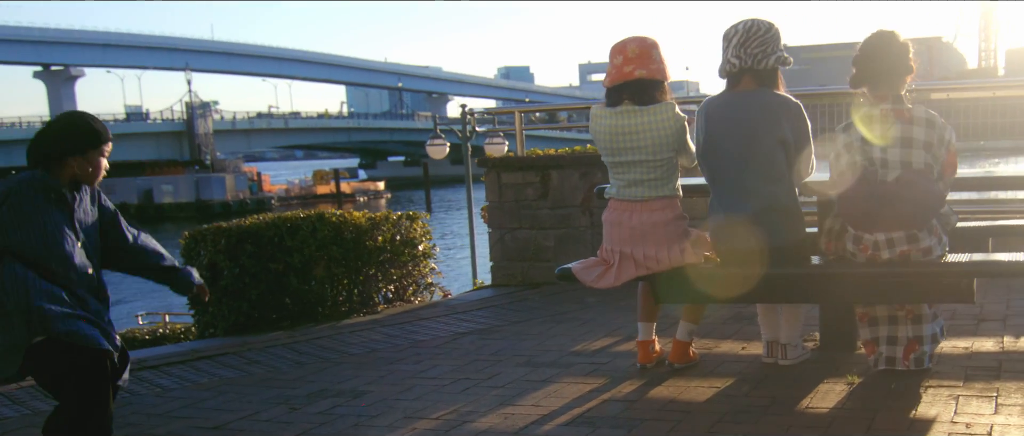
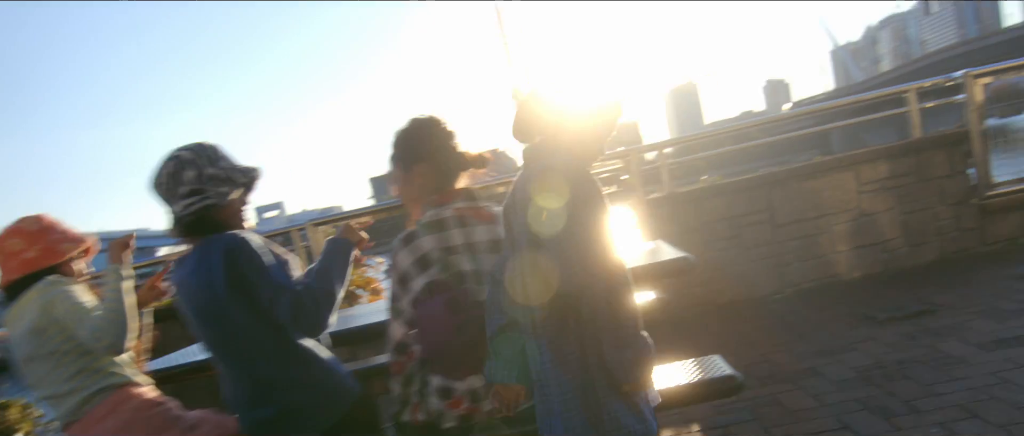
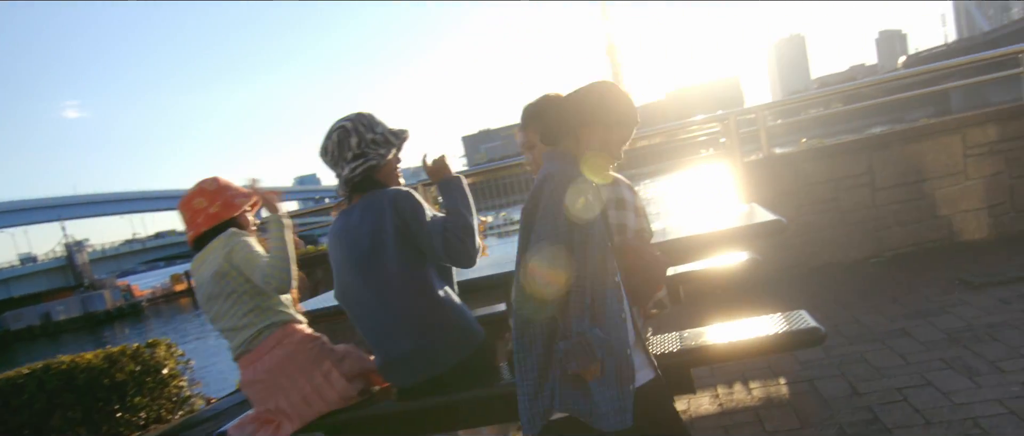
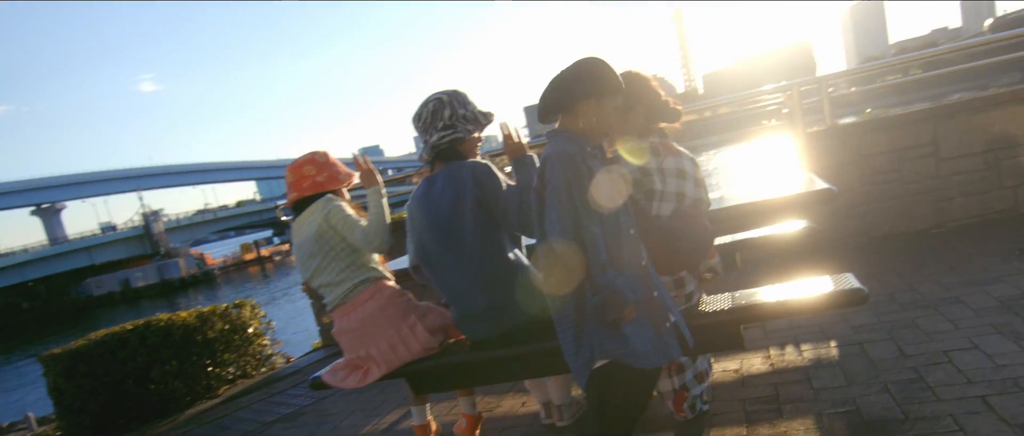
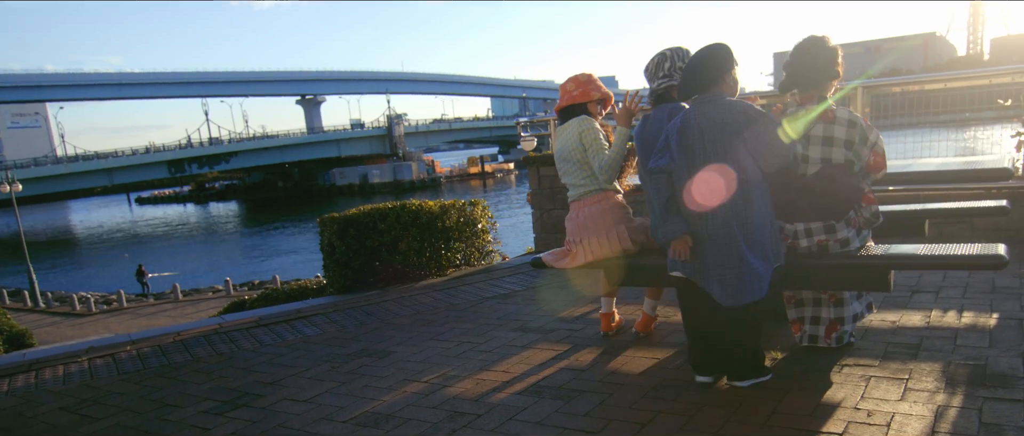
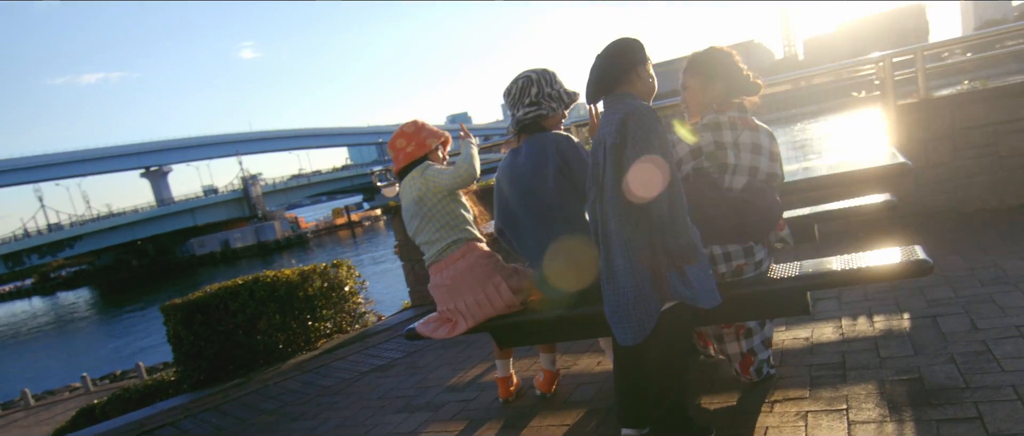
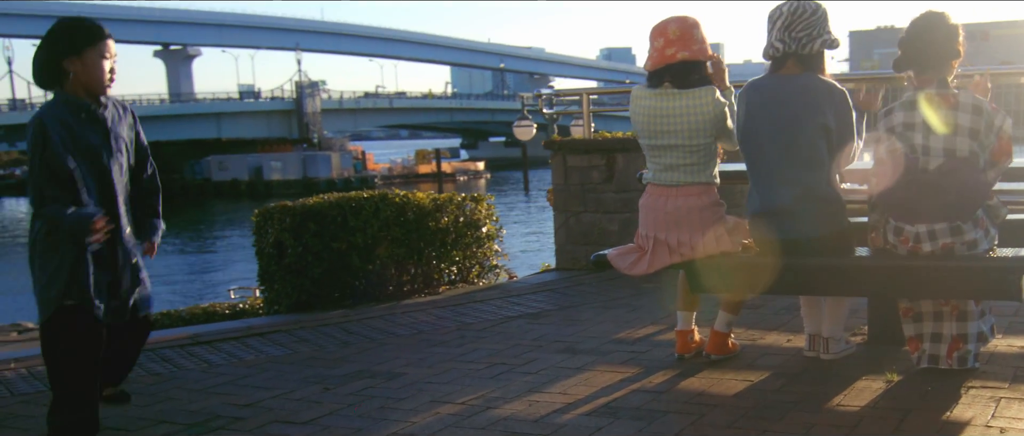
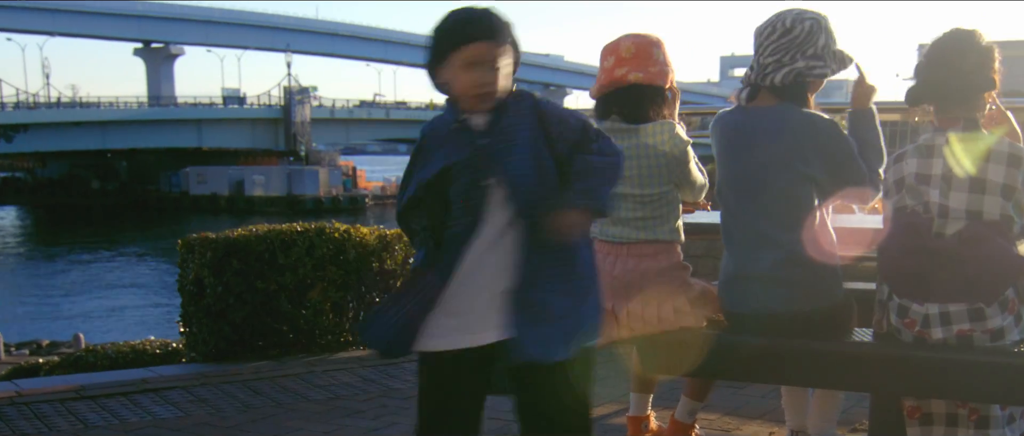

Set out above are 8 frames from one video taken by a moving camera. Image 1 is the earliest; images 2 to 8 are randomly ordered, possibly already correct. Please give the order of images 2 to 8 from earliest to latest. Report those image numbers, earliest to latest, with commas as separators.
7, 8, 5, 6, 4, 3, 2
